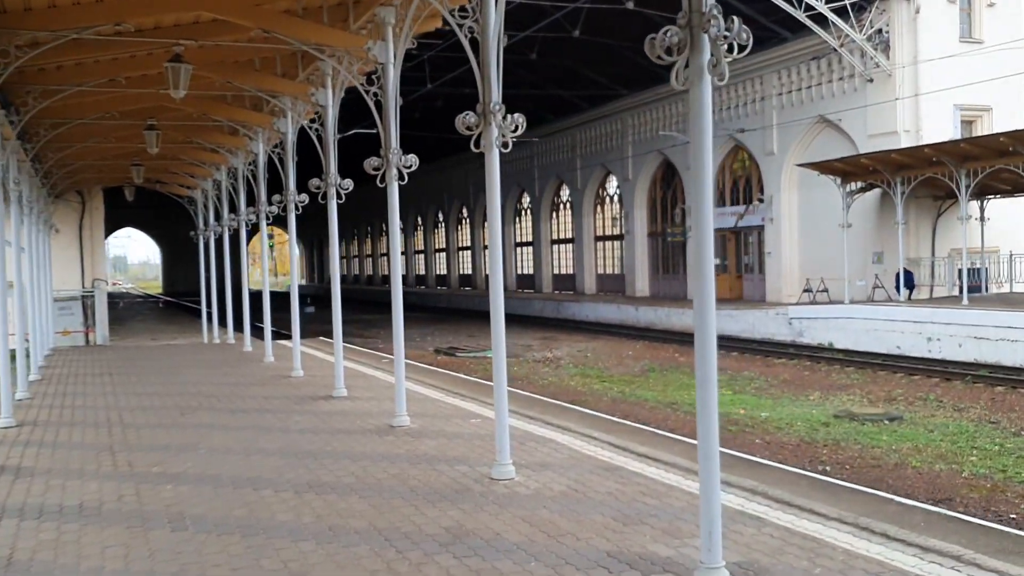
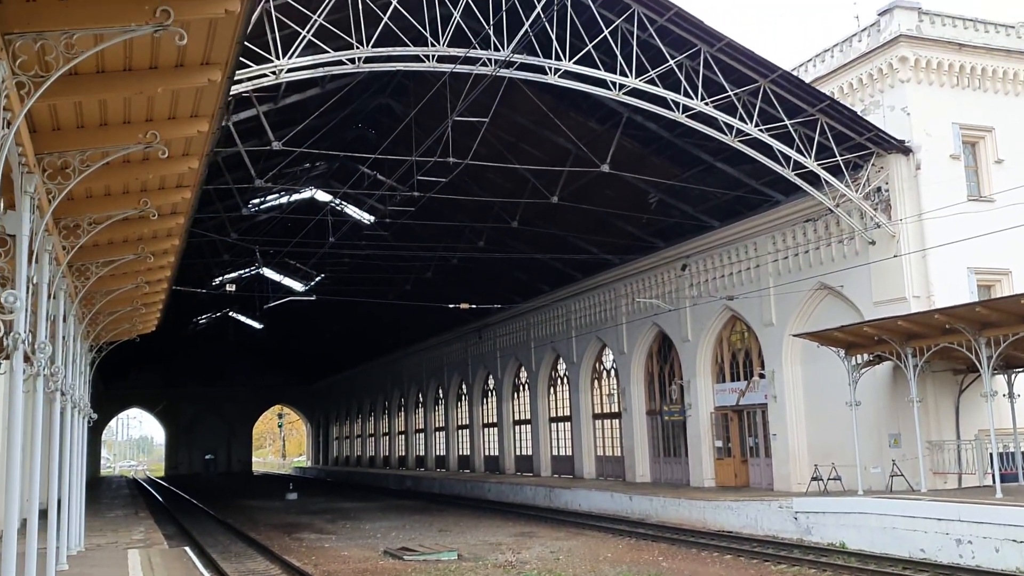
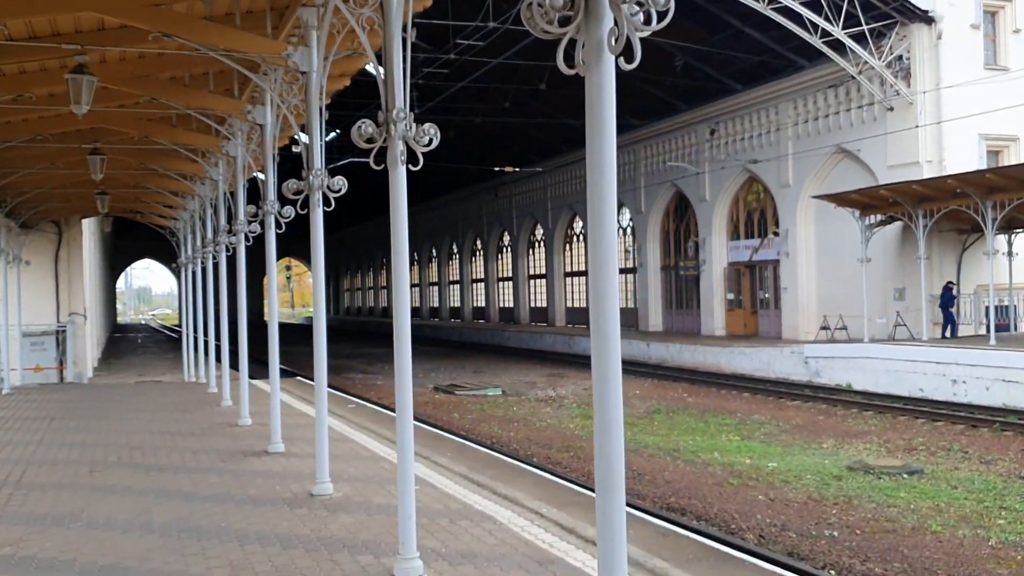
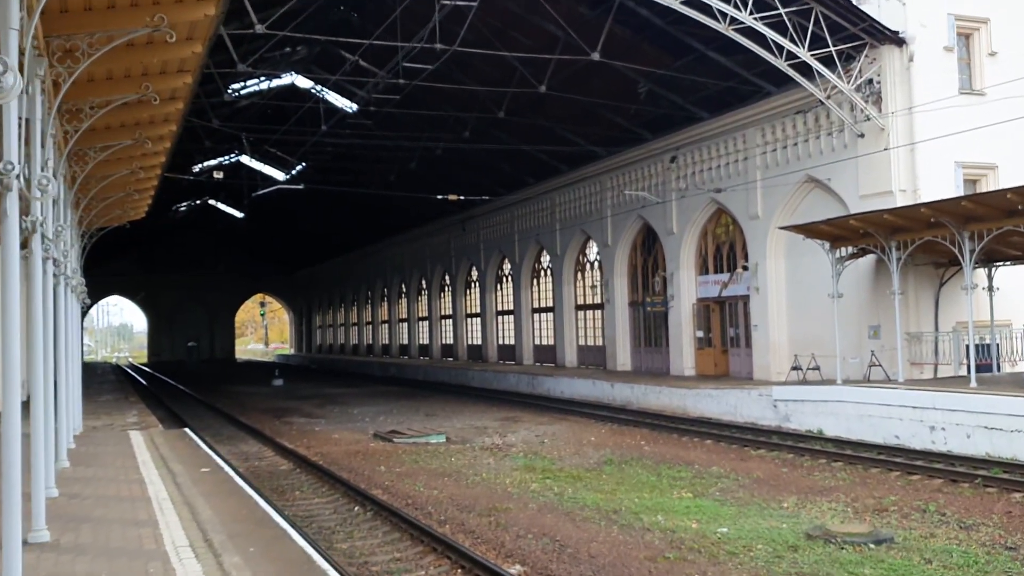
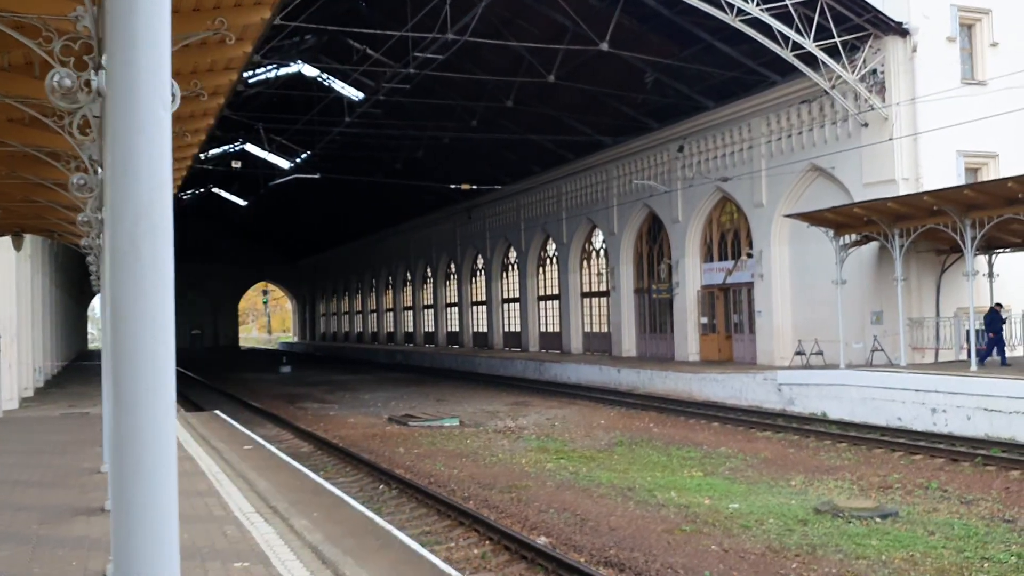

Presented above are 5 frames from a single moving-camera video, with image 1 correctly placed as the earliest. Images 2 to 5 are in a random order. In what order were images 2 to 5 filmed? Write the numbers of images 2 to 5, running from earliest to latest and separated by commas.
3, 5, 4, 2
